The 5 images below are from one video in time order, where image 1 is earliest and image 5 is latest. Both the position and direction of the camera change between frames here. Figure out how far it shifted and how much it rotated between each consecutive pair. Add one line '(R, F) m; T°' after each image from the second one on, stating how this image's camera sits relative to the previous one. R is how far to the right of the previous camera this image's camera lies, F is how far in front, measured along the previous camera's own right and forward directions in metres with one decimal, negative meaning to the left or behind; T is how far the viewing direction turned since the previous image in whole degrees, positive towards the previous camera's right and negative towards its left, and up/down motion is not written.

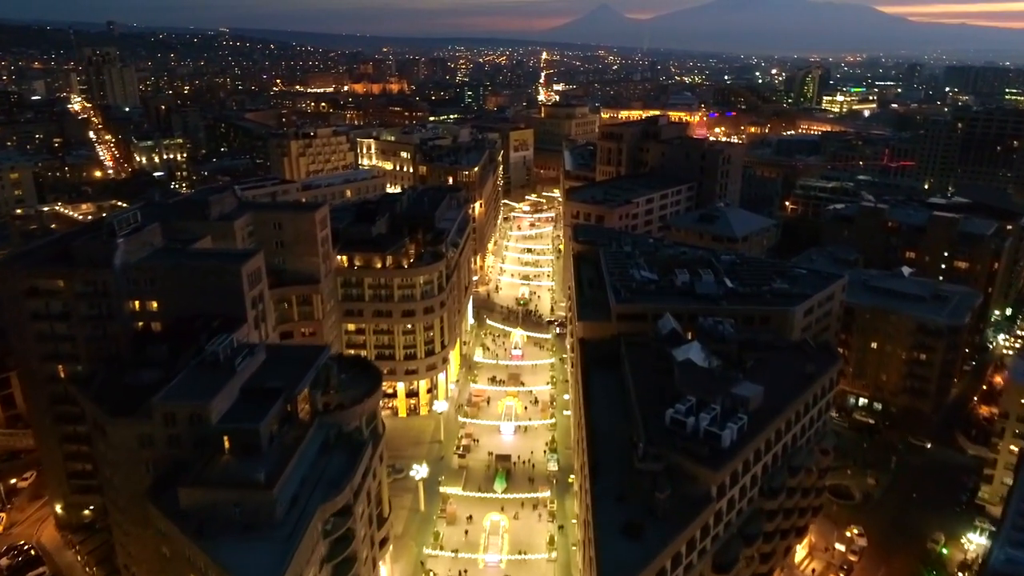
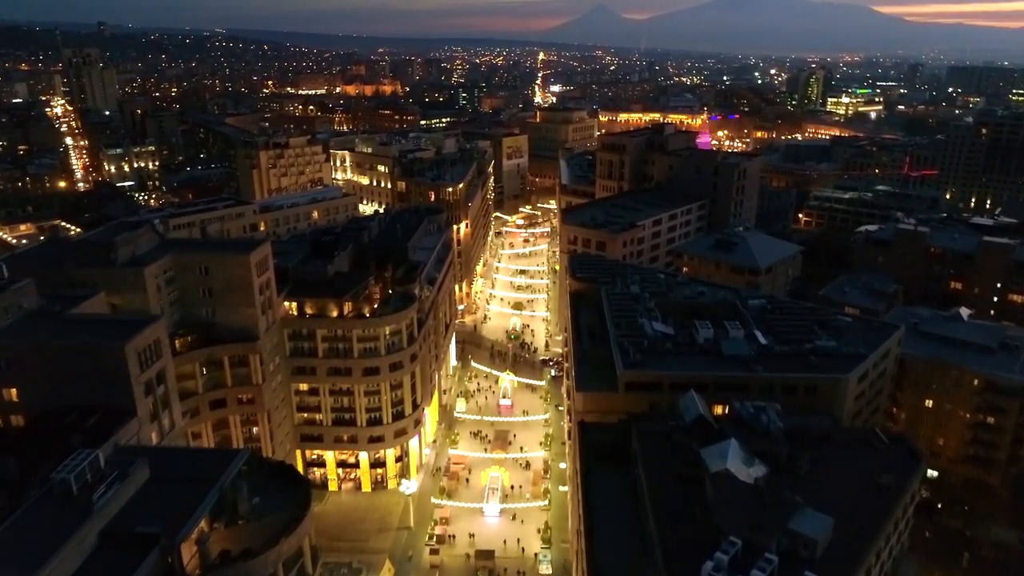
(+1.5, +15.7) m; 0°
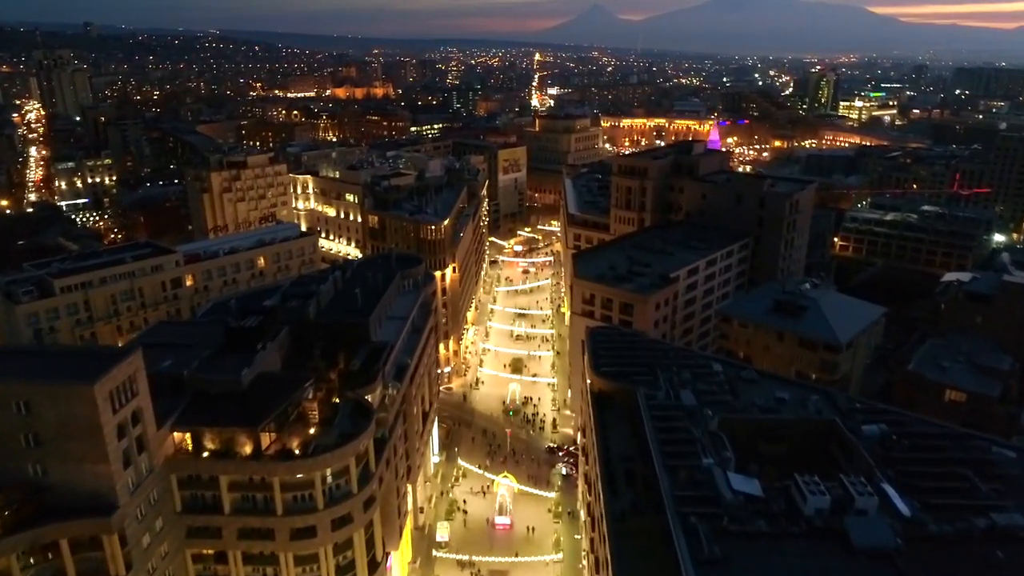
(-0.3, +24.4) m; 0°
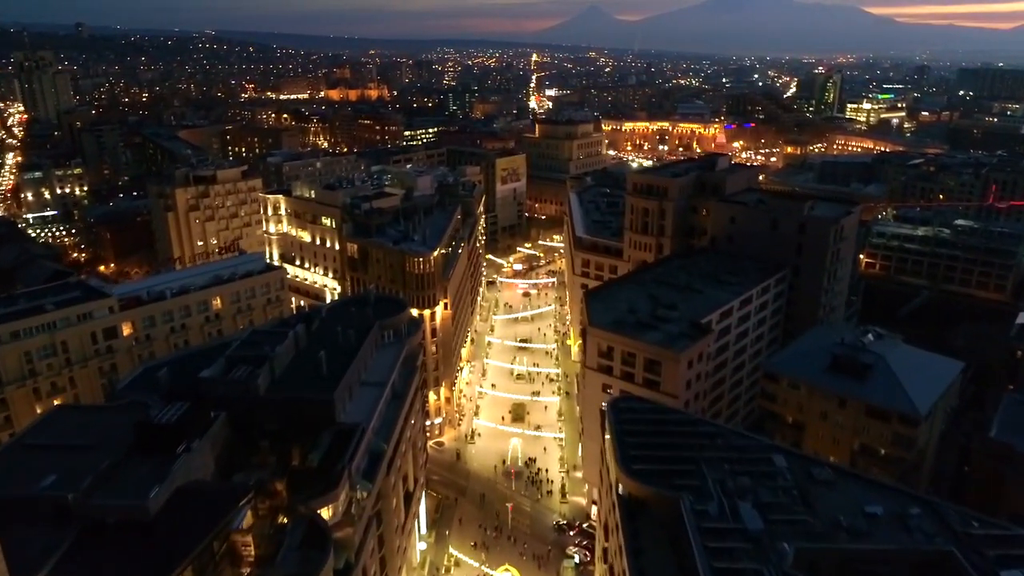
(-0.5, +14.1) m; 0°
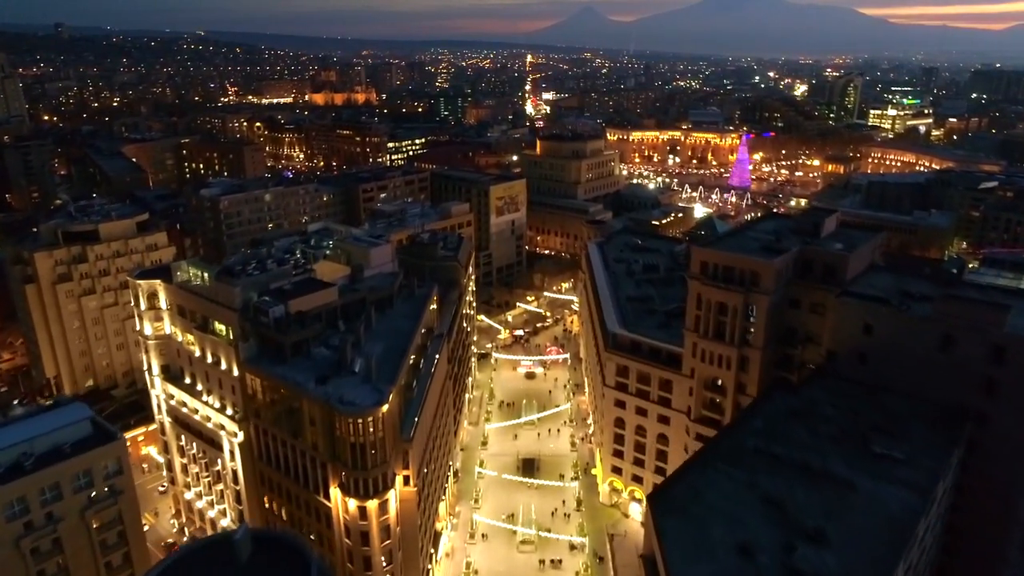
(-0.7, +35.7) m; 0°
